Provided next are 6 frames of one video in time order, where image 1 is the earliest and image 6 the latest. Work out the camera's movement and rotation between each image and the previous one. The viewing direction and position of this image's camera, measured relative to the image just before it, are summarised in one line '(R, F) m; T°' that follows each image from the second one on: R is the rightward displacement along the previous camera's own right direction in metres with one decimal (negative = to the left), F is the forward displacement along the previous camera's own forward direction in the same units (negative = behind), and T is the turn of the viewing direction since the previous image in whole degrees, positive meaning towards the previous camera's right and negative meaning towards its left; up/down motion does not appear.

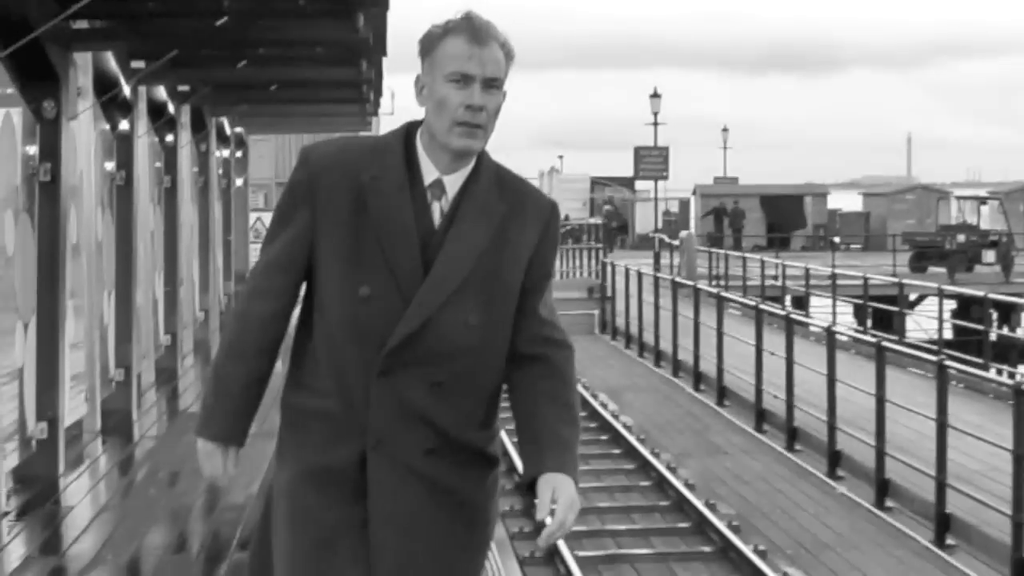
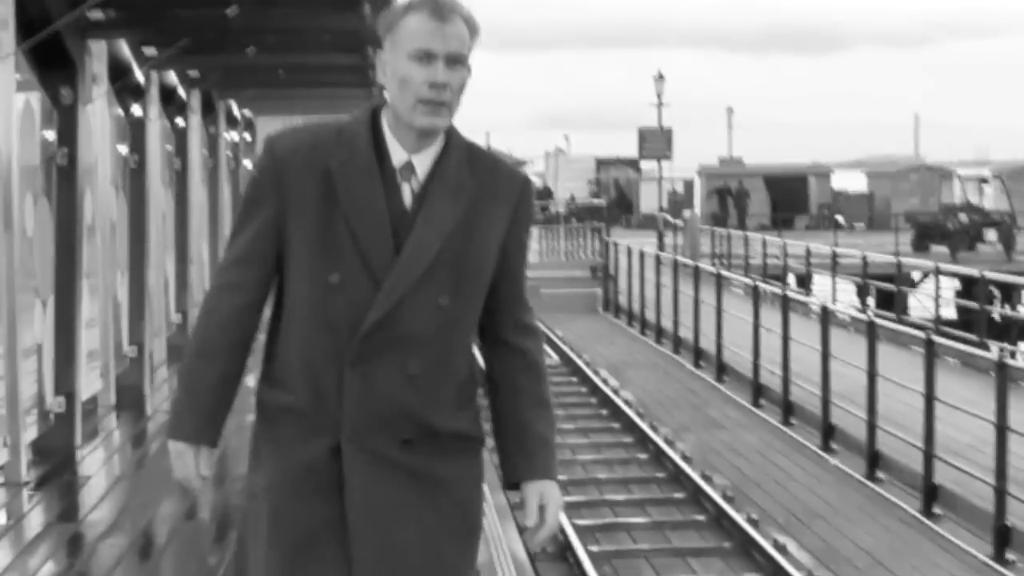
(0.0, -0.2) m; 0°
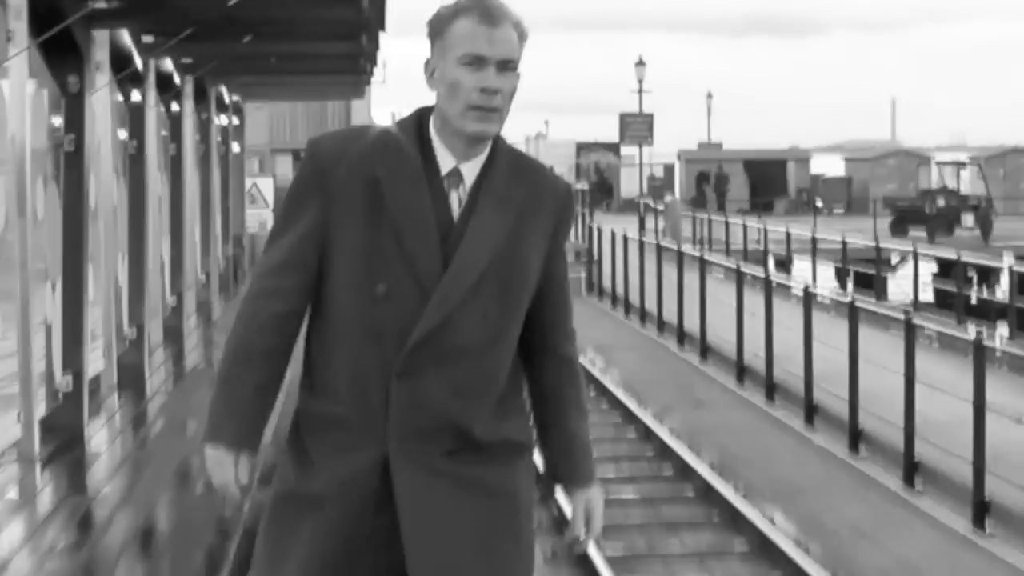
(-0.1, -0.2) m; +1°
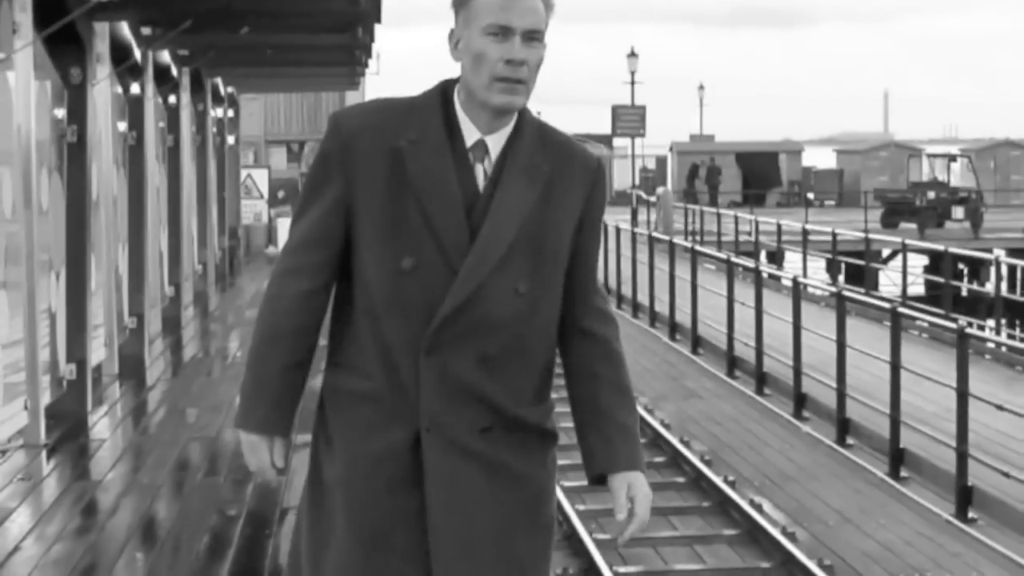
(0.0, -0.1) m; 0°
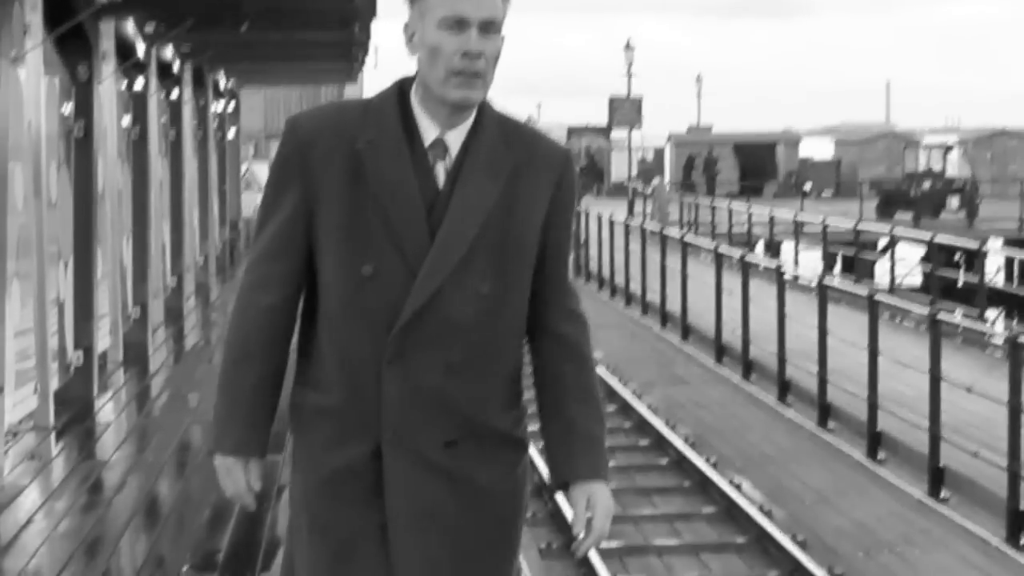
(+0.1, -0.3) m; 0°
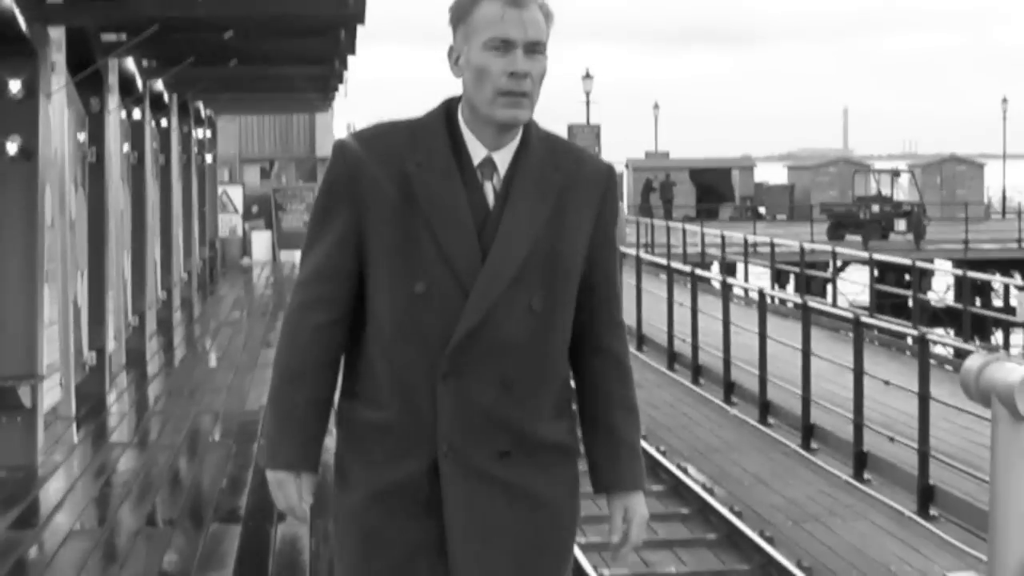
(-0.1, -0.9) m; +2°
